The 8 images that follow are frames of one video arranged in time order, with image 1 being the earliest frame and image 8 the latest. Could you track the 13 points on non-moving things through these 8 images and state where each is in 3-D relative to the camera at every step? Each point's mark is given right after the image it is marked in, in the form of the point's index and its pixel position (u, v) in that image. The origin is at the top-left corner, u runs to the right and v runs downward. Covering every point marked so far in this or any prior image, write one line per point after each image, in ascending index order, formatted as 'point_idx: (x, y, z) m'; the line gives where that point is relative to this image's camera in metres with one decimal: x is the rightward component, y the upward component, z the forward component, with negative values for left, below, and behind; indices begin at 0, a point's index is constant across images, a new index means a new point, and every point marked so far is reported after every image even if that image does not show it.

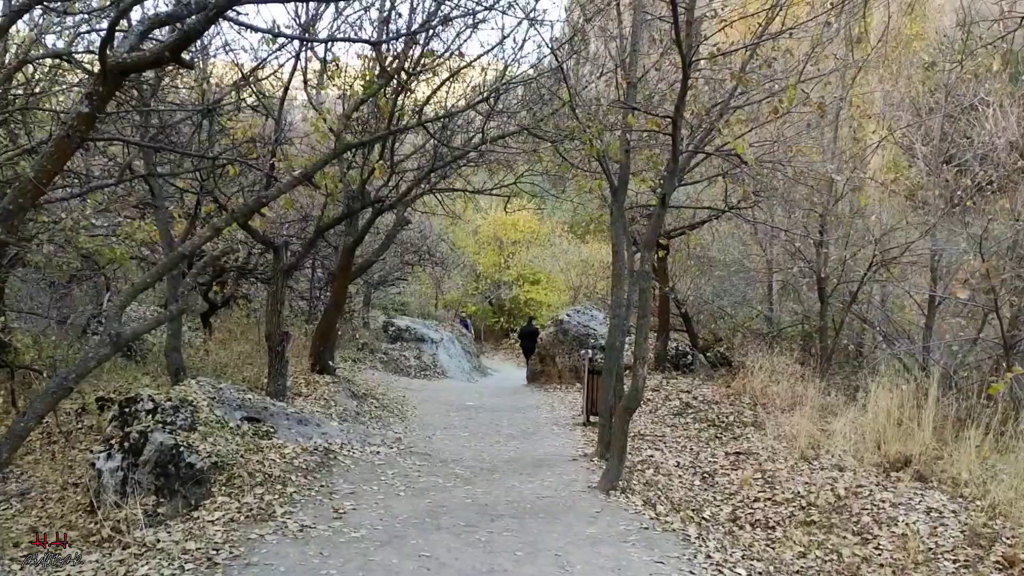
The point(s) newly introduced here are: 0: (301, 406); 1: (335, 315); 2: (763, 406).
0: (-2.8, -1.6, +9.5) m
1: (-3.0, -0.5, +12.4) m
2: (+4.5, -2.1, +13.1) m
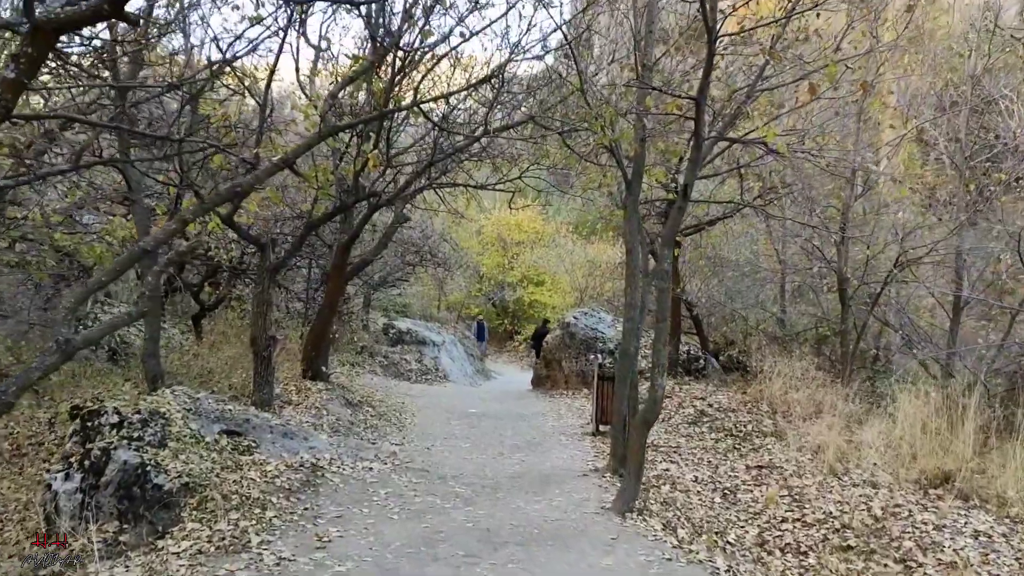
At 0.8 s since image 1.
0: (-2.7, -1.6, +8.8) m
1: (-3.0, -0.5, +11.7) m
2: (+4.6, -2.2, +12.3) m
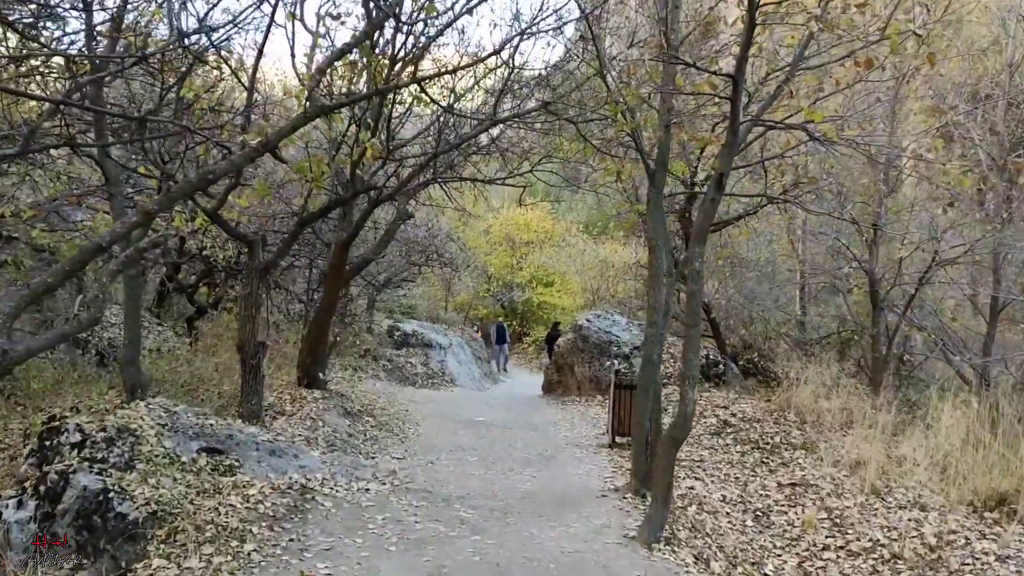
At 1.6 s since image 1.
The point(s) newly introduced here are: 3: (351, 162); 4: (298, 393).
0: (-2.6, -1.6, +8.1) m
1: (-2.8, -0.5, +11.0) m
2: (+4.8, -2.2, +11.5) m
3: (-1.9, +1.5, +8.6) m
4: (-3.0, -1.5, +10.2) m
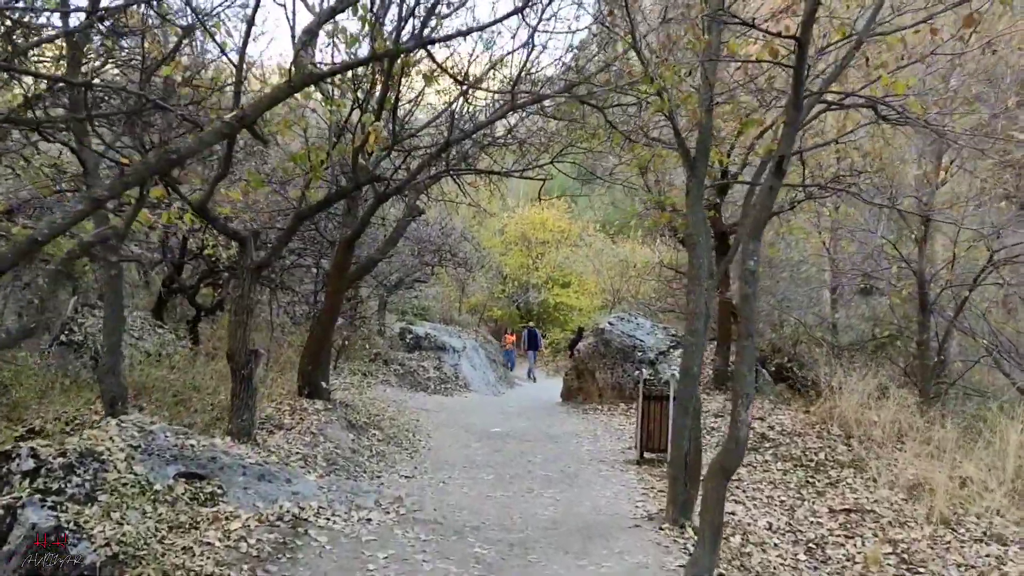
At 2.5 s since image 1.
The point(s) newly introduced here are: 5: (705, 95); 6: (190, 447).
0: (-2.4, -1.6, +7.3) m
1: (-2.5, -0.5, +10.2) m
2: (+5.0, -2.2, +10.5) m
3: (-1.7, +1.5, +7.8) m
4: (-2.8, -1.5, +9.4) m
5: (+1.8, +1.8, +6.6) m
6: (-2.7, -1.3, +6.0) m
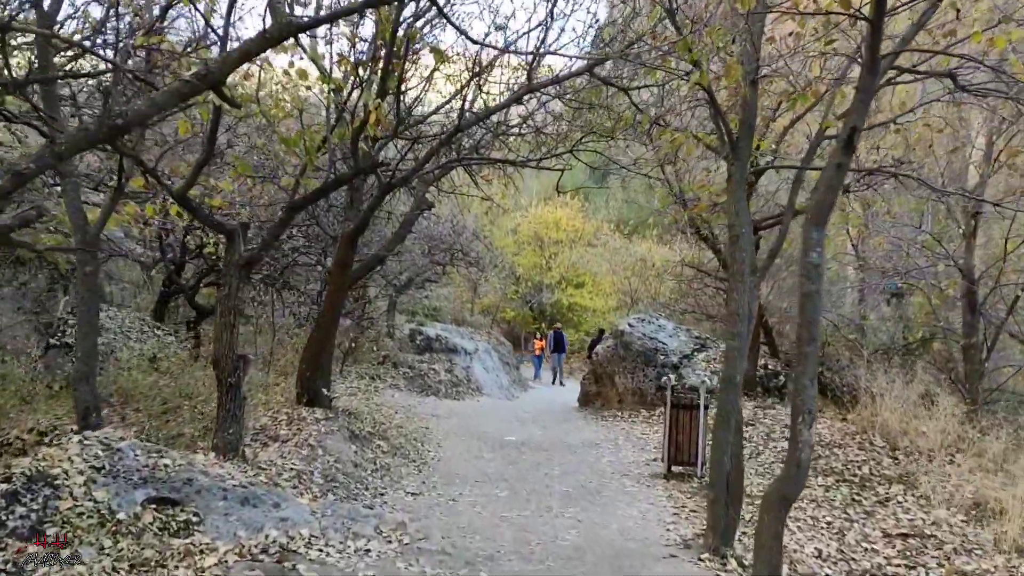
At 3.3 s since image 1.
0: (-2.3, -1.6, +6.6) m
1: (-2.3, -0.5, +9.5) m
2: (+5.3, -2.2, +9.7) m
3: (-1.5, +1.5, +7.1) m
4: (-2.6, -1.5, +8.7) m
5: (+1.9, +1.8, +5.8) m
6: (-2.5, -1.3, +5.2) m
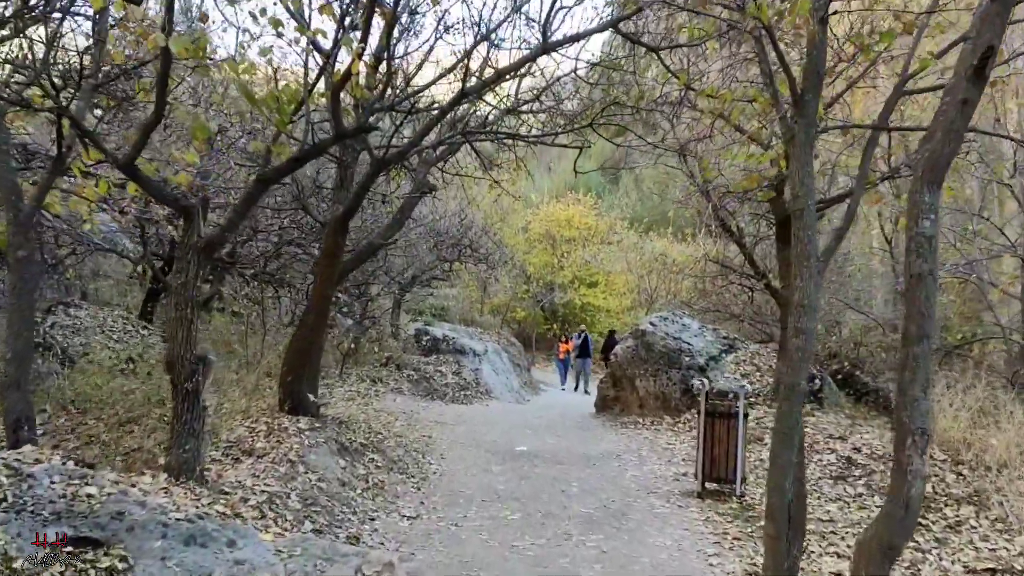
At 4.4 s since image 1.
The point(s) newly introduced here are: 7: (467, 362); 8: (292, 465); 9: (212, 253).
0: (-2.2, -1.5, +5.5) m
1: (-2.2, -0.4, +8.4) m
2: (+5.4, -2.1, +8.5) m
3: (-1.4, +1.6, +6.0) m
4: (-2.5, -1.4, +7.6) m
5: (+2.0, +1.9, +4.7) m
6: (-2.4, -1.2, +4.2) m
7: (-1.1, -1.8, +17.3) m
8: (-2.0, -1.6, +6.5) m
9: (-2.3, +0.3, +5.6) m
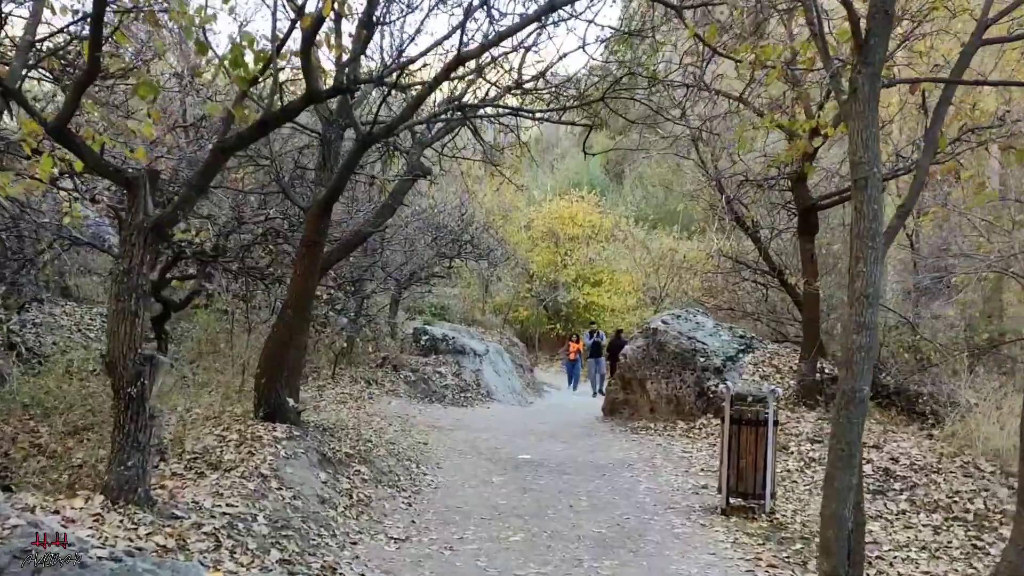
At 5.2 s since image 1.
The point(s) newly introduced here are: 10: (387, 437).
0: (-2.1, -1.4, +4.7) m
1: (-2.2, -0.4, +7.6) m
2: (+5.4, -2.0, +7.7) m
3: (-1.4, +1.7, +5.2) m
4: (-2.4, -1.3, +6.8) m
5: (+2.0, +1.9, +3.8) m
6: (-2.4, -1.1, +3.4) m
7: (-1.0, -1.7, +16.5) m
8: (-2.0, -1.5, +5.7) m
9: (-2.3, +0.4, +4.8) m
10: (-1.6, -1.9, +9.2) m
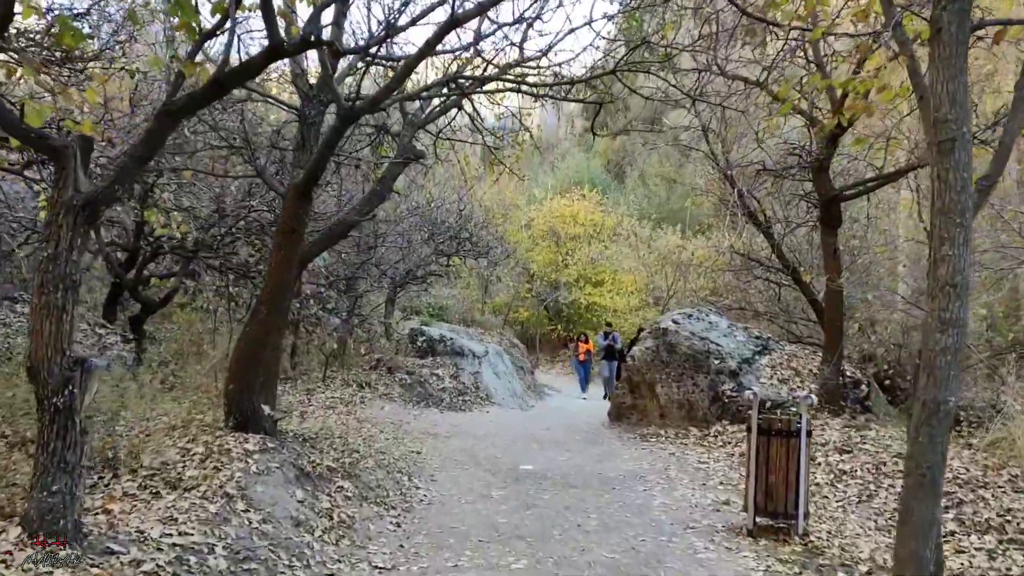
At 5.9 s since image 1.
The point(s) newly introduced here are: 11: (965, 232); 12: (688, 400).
0: (-2.1, -1.4, +3.9) m
1: (-2.2, -0.3, +6.9) m
2: (+5.4, -2.0, +6.9) m
3: (-1.4, +1.7, +4.4) m
4: (-2.4, -1.3, +6.0) m
5: (+2.0, +2.0, +3.1) m
6: (-2.4, -1.1, +2.6) m
7: (-1.0, -1.7, +15.7) m
8: (-1.9, -1.5, +5.0) m
9: (-2.3, +0.4, +4.0) m
10: (-1.6, -1.9, +8.5) m
11: (+2.0, +0.2, +3.3) m
12: (+2.6, -1.7, +10.8) m
